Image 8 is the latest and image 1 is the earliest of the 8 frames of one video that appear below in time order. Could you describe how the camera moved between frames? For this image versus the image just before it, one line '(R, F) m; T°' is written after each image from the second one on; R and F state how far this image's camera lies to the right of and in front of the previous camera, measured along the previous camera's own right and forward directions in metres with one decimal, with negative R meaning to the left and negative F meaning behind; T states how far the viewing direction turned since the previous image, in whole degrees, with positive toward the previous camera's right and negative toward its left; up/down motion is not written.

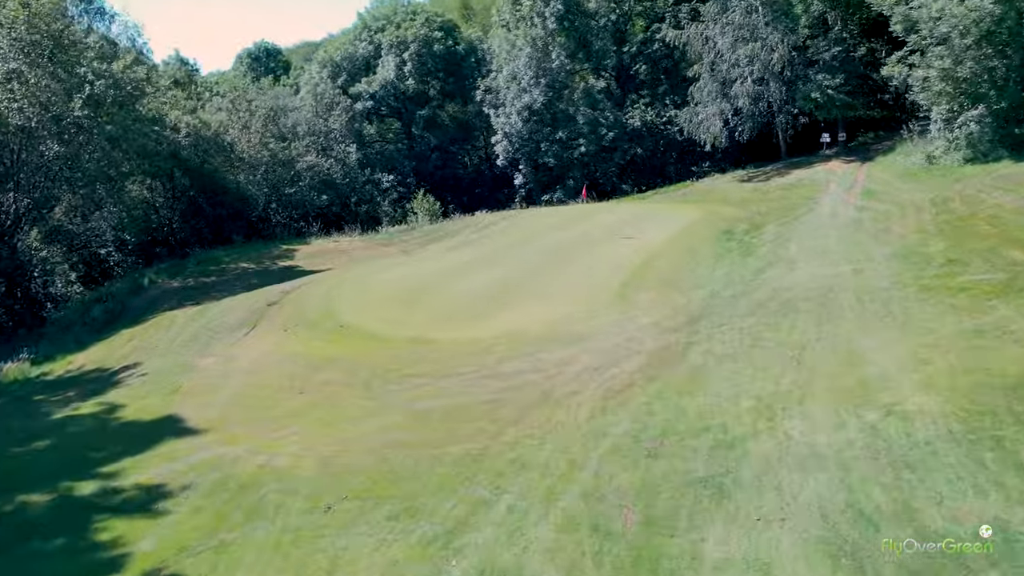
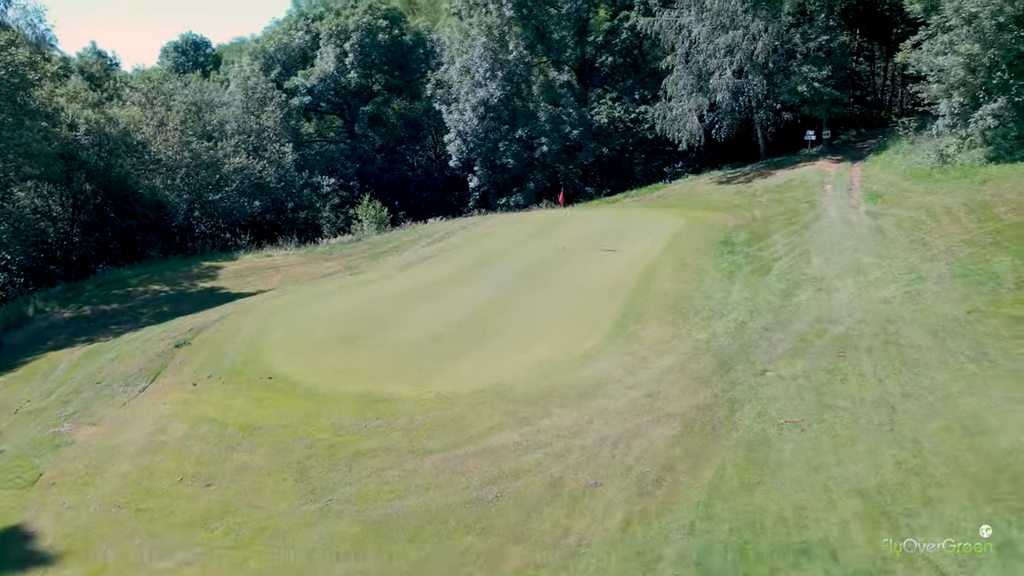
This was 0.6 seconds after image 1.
(-0.6, +4.0) m; +4°
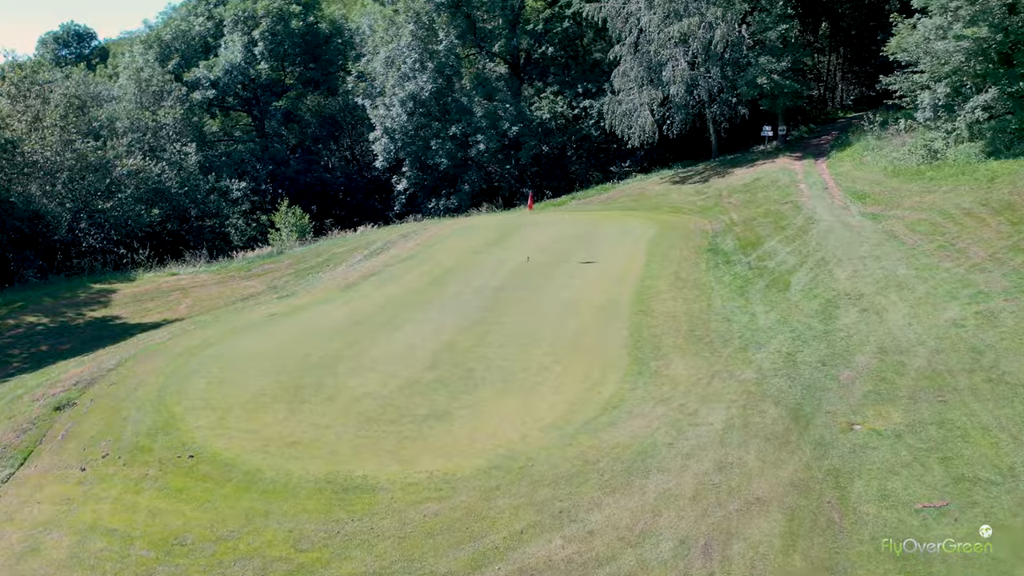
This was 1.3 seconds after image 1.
(-1.2, +3.4) m; +6°
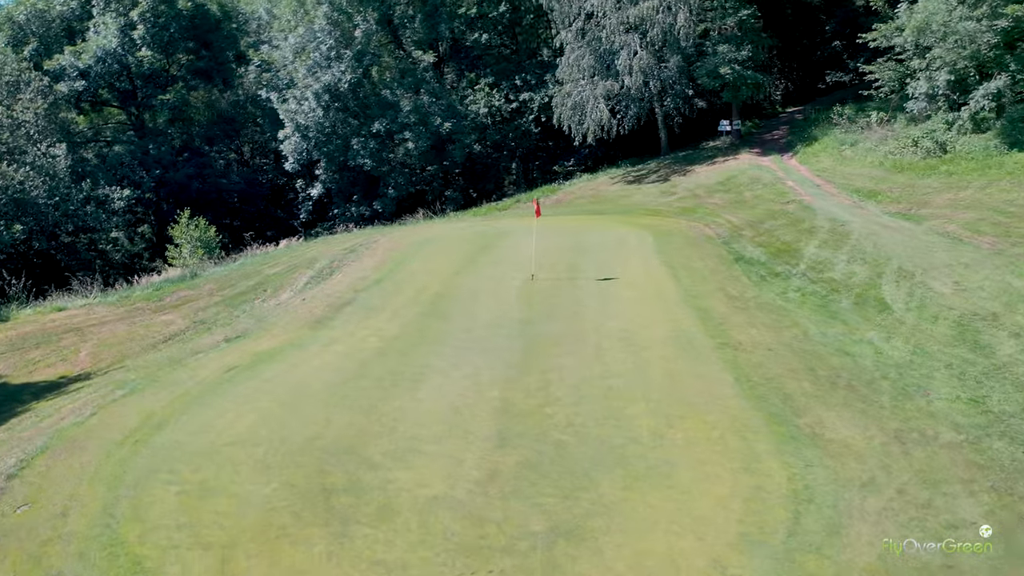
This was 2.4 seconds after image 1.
(-2.5, +3.9) m; +9°
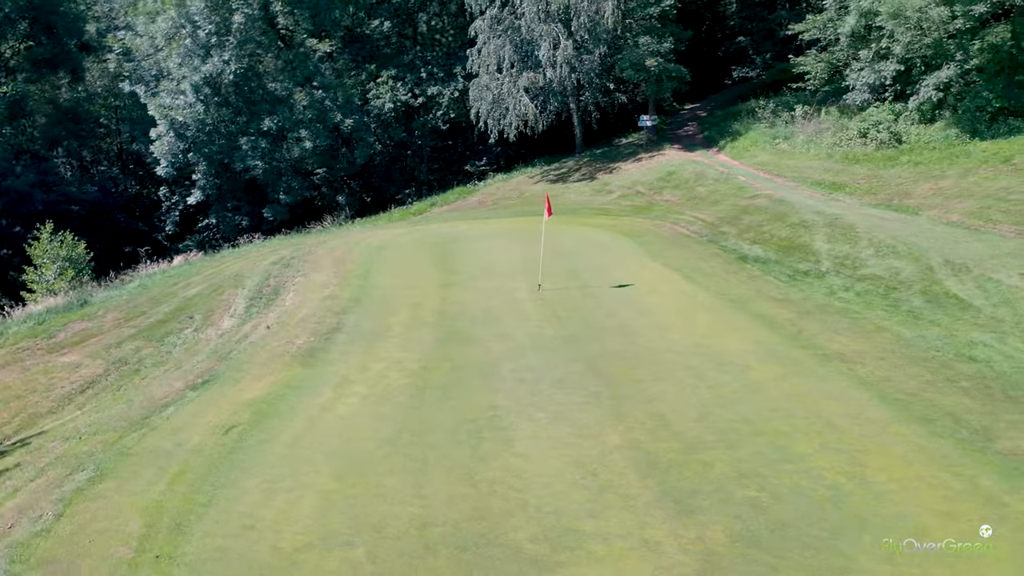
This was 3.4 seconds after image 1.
(-2.8, +2.6) m; +11°
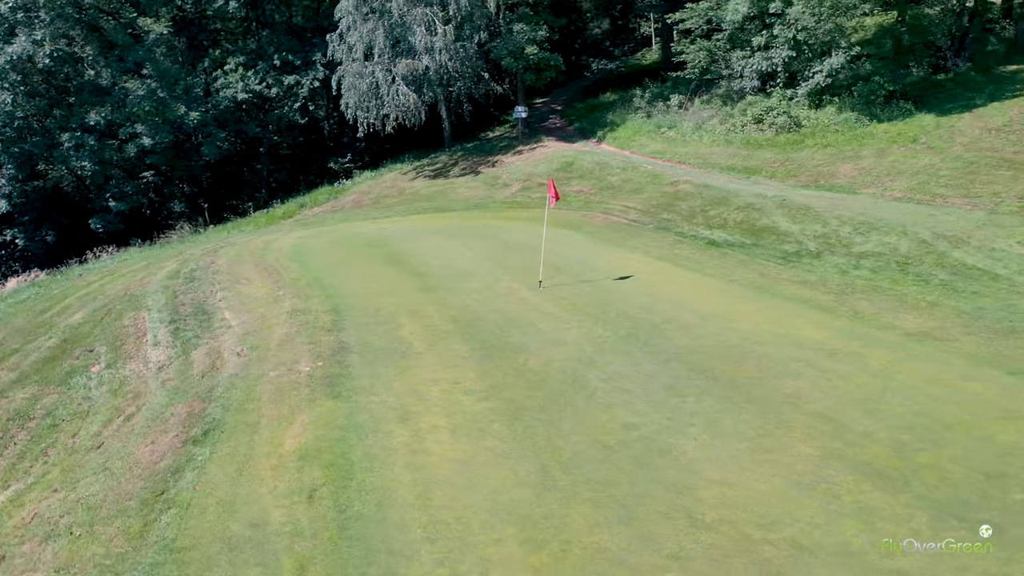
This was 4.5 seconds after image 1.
(-3.1, +2.2) m; +15°
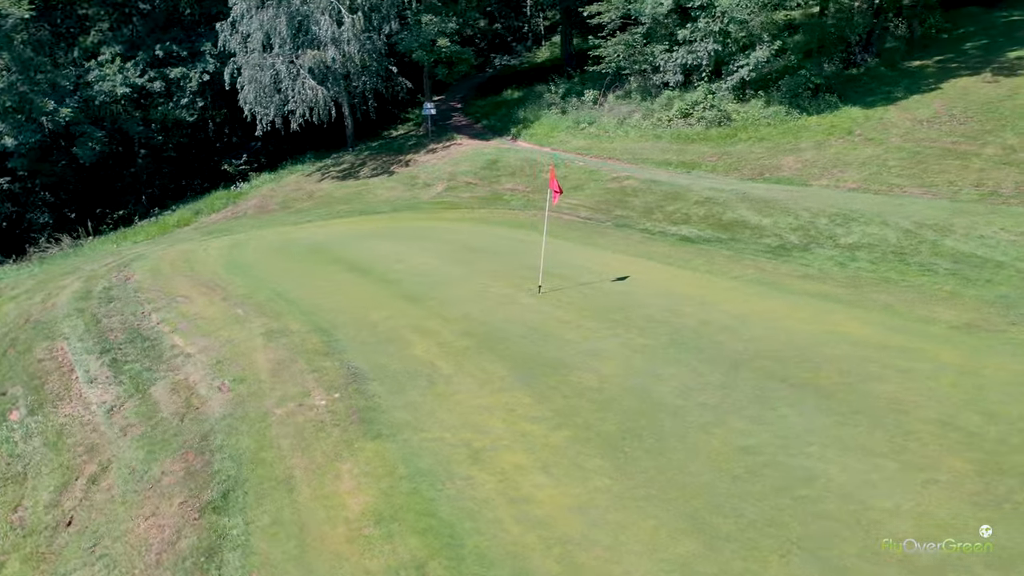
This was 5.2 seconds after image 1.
(-1.8, +1.4) m; +10°
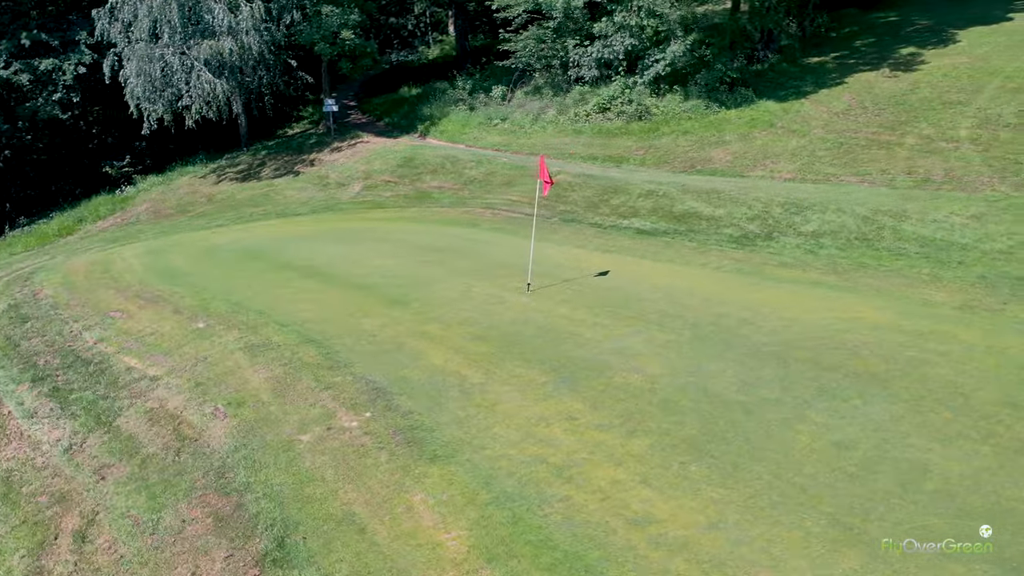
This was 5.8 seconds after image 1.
(-1.5, +0.9) m; +9°
